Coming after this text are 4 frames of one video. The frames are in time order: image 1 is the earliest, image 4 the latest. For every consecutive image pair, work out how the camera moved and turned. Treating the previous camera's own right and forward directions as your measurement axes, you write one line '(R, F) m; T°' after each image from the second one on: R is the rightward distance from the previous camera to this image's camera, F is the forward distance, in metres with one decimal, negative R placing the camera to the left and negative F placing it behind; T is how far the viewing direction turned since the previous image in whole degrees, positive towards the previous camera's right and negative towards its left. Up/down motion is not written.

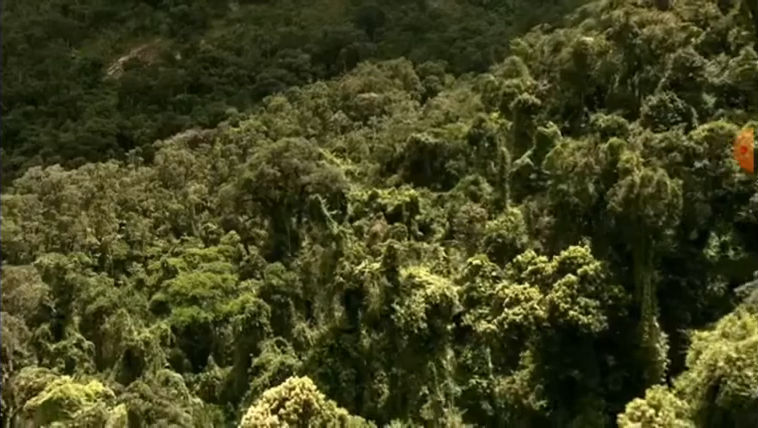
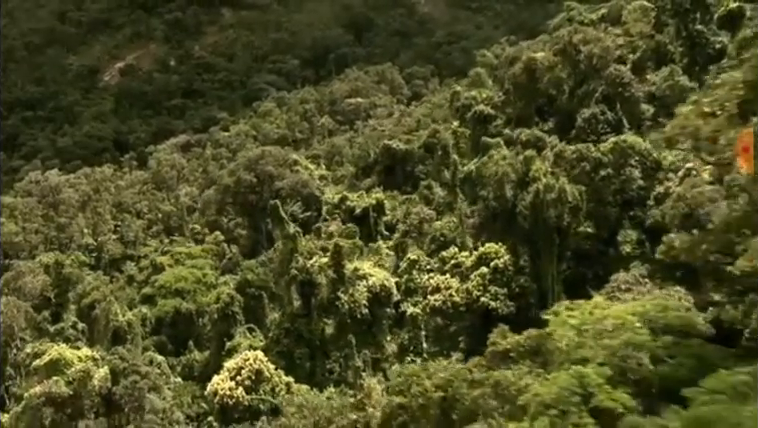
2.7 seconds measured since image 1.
(+1.6, -3.3) m; 0°
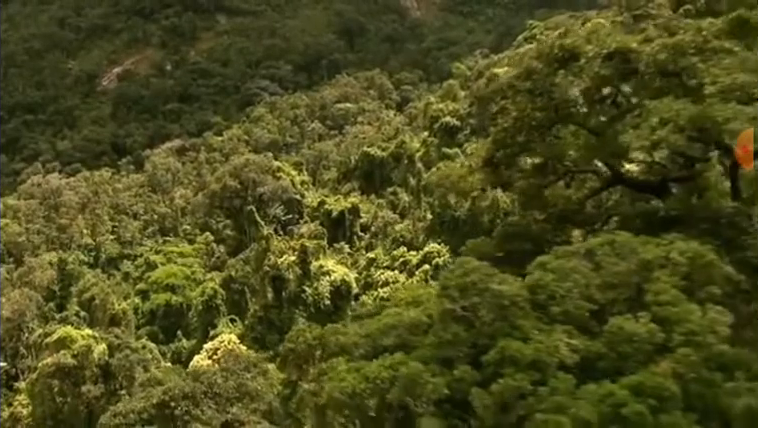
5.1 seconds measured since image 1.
(+1.4, -3.4) m; 0°
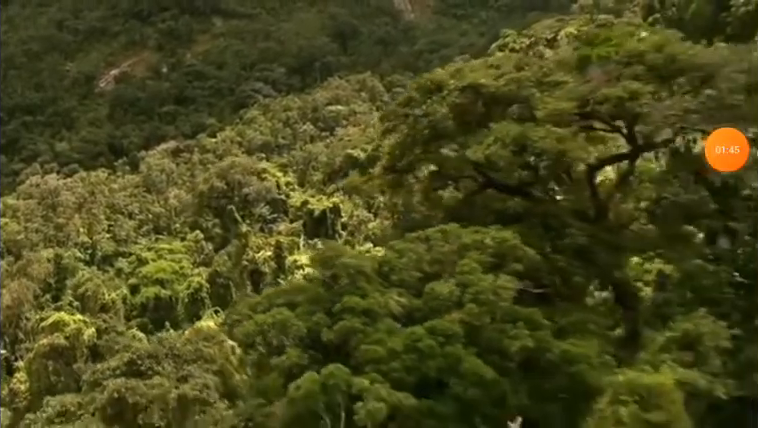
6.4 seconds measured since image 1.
(+1.2, -2.2) m; 0°
